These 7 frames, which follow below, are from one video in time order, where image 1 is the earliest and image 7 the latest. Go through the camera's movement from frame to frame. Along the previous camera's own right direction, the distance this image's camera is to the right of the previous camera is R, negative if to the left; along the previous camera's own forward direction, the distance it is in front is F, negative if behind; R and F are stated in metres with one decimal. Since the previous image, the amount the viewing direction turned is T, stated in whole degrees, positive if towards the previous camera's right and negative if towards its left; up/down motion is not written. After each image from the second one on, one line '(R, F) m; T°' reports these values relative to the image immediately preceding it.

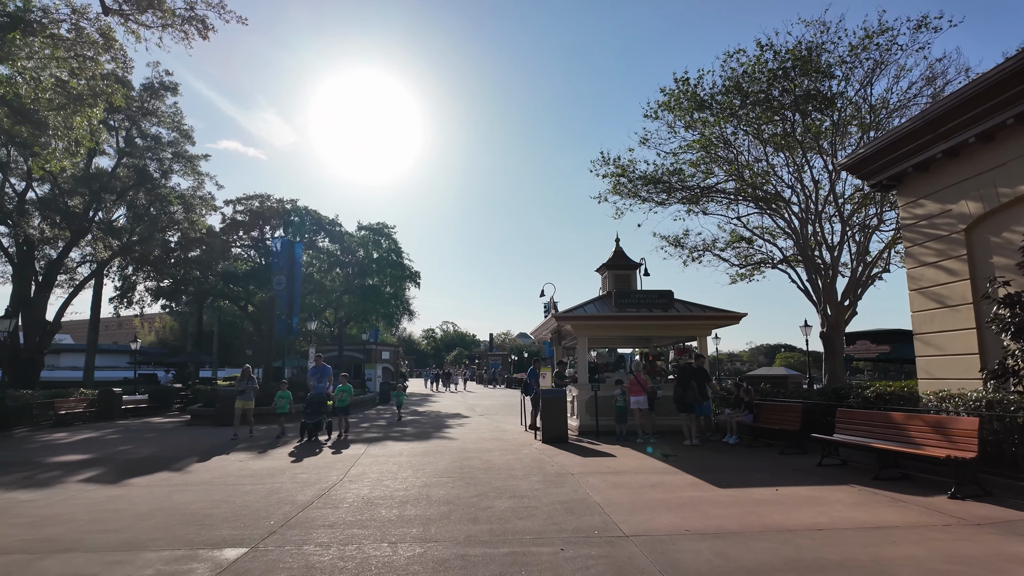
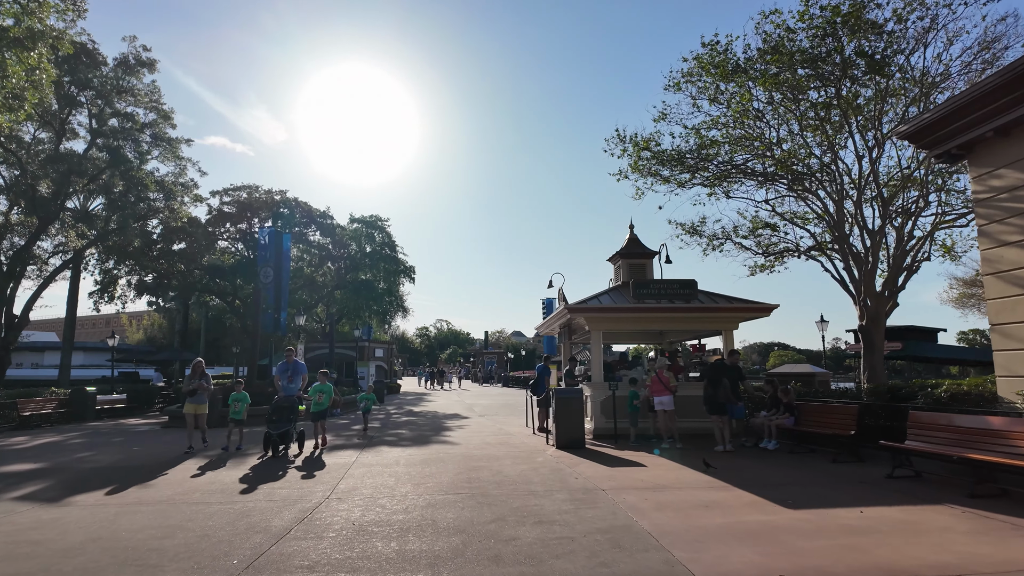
(-0.3, +1.4) m; +1°
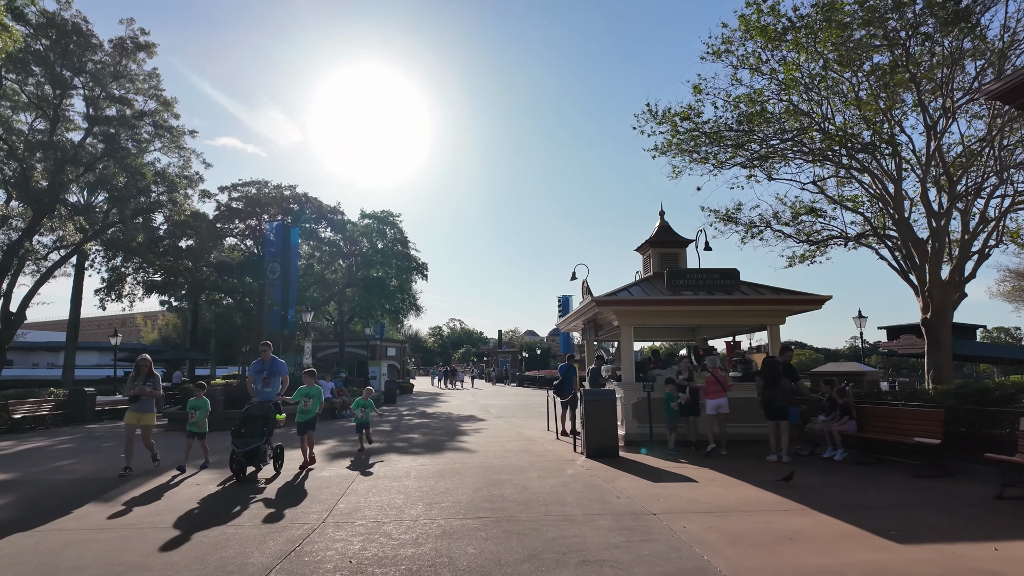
(-0.2, +1.2) m; -1°
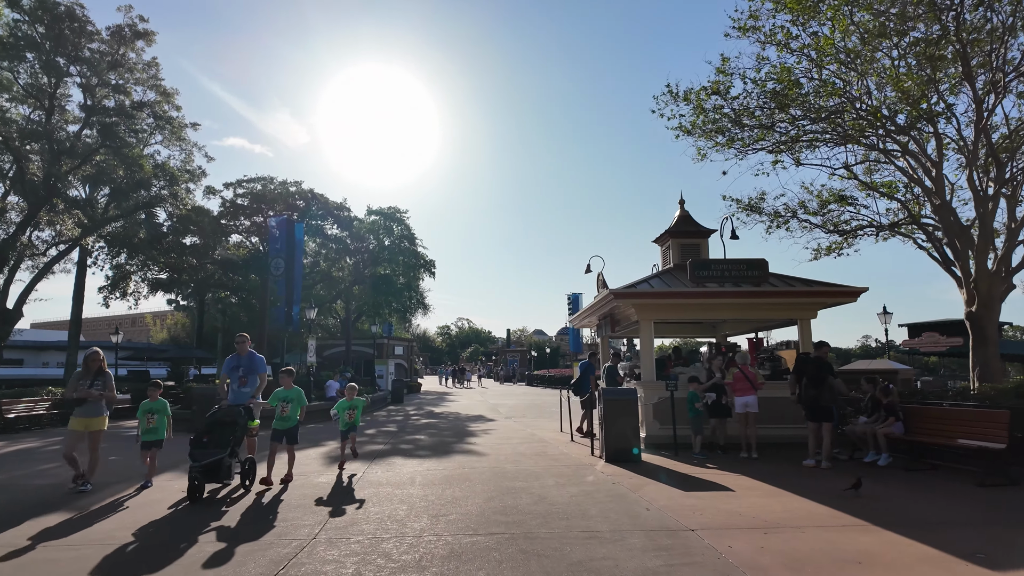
(-0.1, +0.8) m; -1°
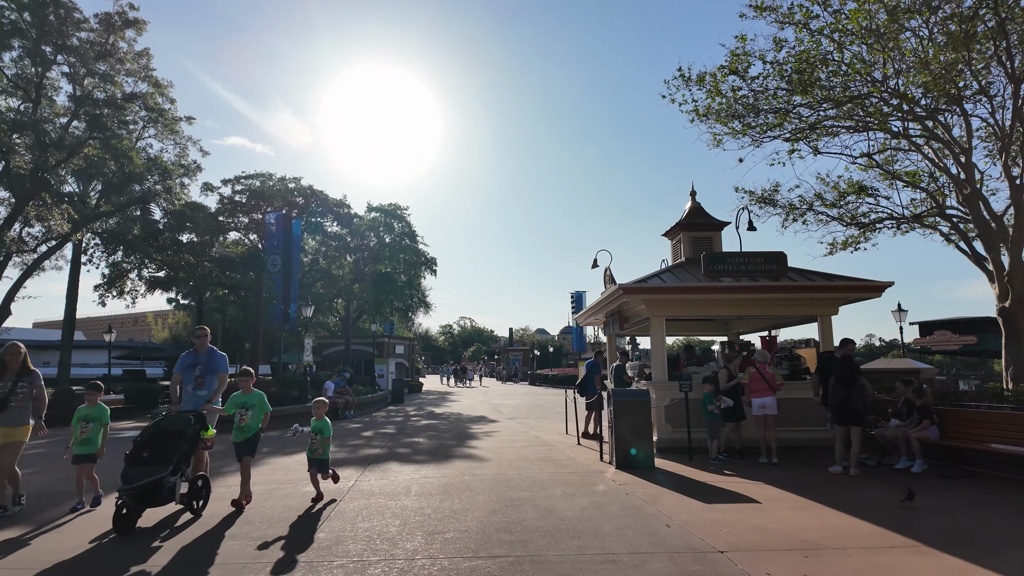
(0.0, +0.6) m; 0°
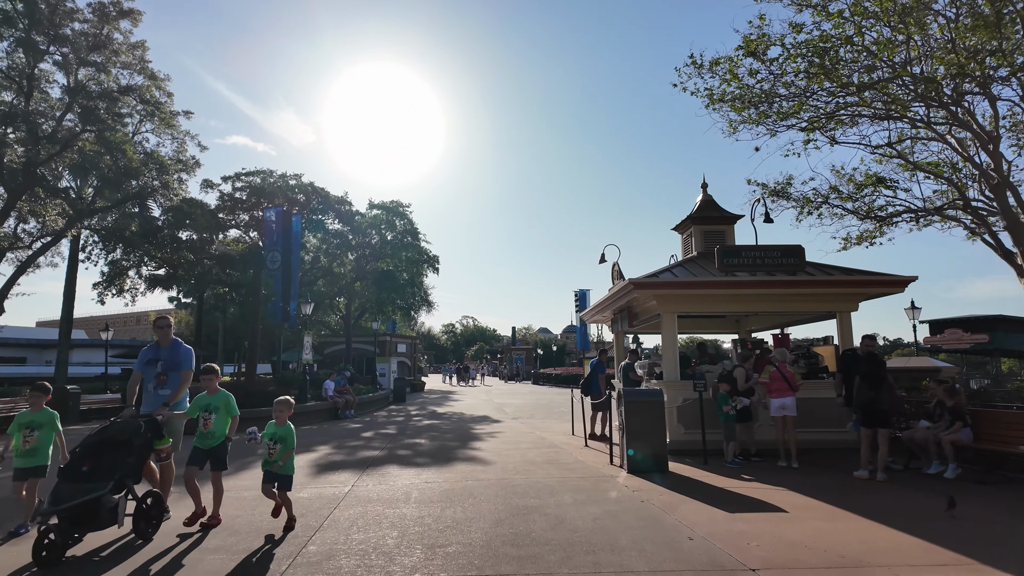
(0.0, +0.5) m; 0°
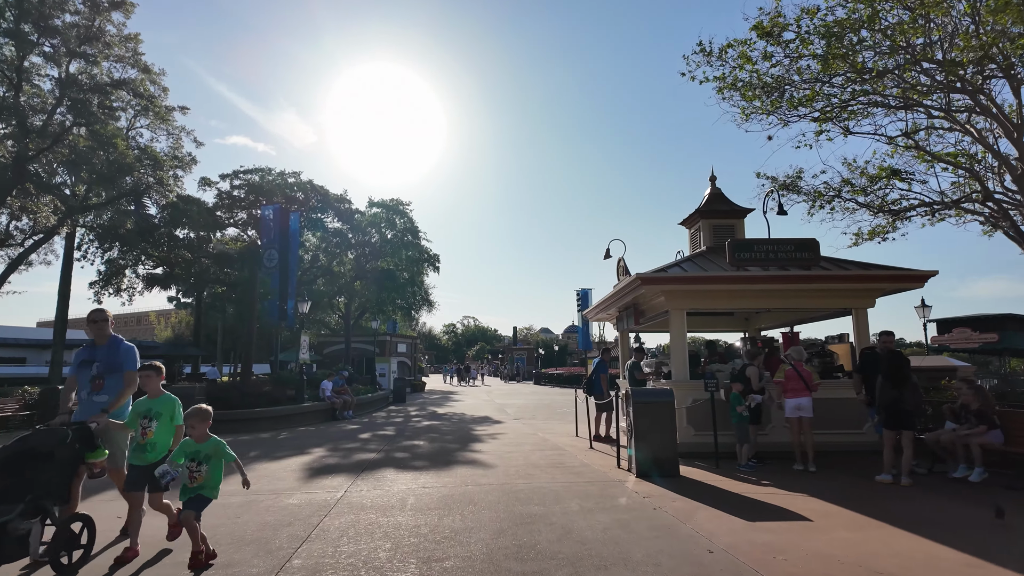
(0.0, +0.4) m; 0°
